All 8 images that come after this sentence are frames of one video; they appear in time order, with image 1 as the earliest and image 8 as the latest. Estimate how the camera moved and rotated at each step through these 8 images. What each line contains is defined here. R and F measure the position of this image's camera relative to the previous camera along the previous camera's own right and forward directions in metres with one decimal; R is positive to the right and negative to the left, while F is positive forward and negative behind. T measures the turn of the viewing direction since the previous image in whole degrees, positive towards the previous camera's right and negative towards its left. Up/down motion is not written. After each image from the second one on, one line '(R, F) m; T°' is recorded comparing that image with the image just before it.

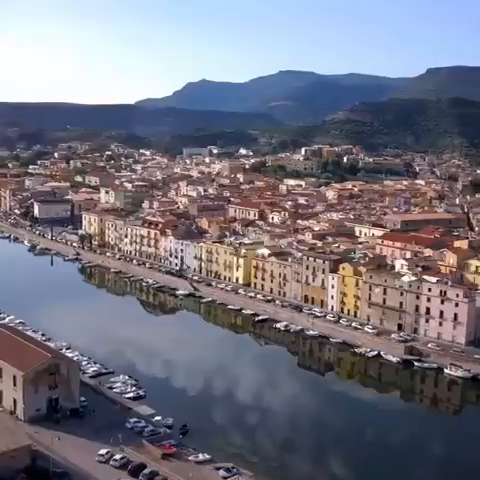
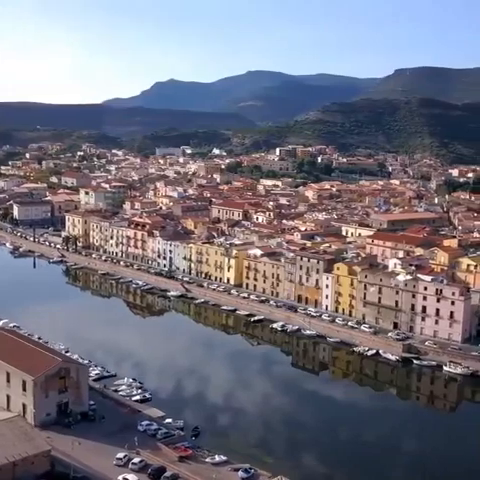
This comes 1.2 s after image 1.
(-1.6, 0.0) m; +3°
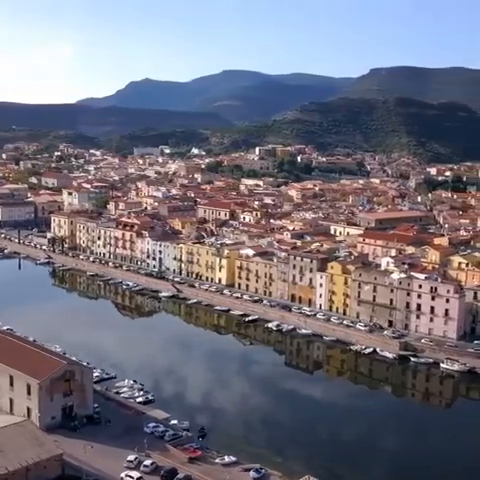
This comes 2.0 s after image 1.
(-1.1, +0.1) m; +2°
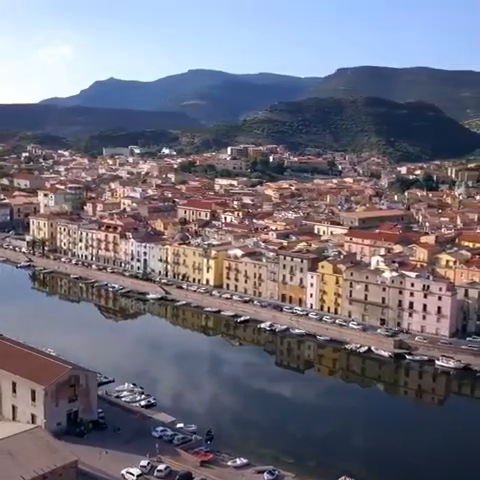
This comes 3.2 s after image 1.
(-1.5, +0.2) m; +3°
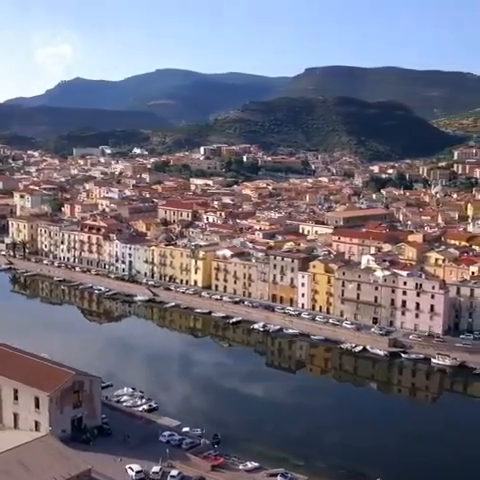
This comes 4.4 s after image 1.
(-1.4, +0.3) m; +3°
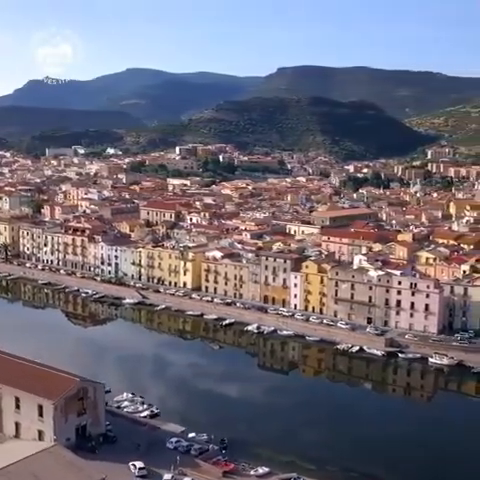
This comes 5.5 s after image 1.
(-1.3, +0.4) m; +3°
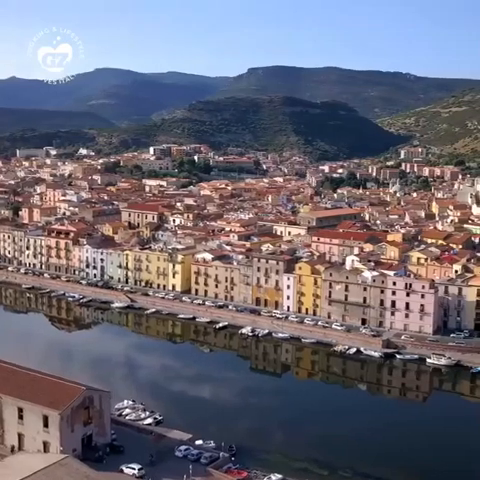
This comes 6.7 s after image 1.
(-1.3, +0.5) m; +3°
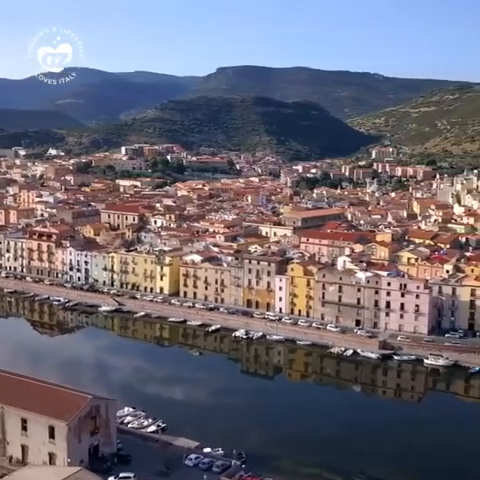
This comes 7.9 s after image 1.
(-1.4, +0.6) m; +3°
